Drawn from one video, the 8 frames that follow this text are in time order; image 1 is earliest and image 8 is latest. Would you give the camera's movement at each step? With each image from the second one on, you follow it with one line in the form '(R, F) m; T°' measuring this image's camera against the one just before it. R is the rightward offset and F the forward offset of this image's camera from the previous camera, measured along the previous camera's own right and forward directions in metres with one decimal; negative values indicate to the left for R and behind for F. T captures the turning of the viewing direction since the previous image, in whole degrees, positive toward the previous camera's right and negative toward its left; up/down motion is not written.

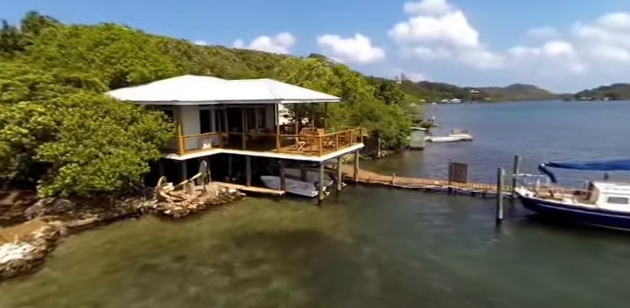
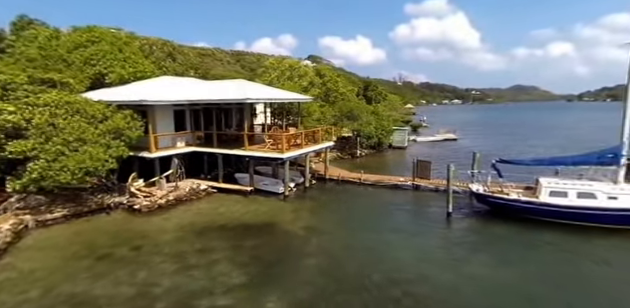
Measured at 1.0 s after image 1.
(+2.0, -0.7) m; -1°
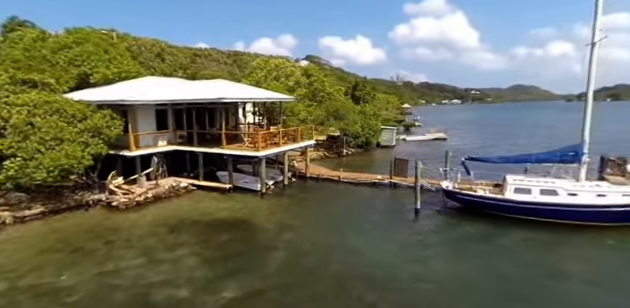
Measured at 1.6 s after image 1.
(+1.4, -0.3) m; 0°
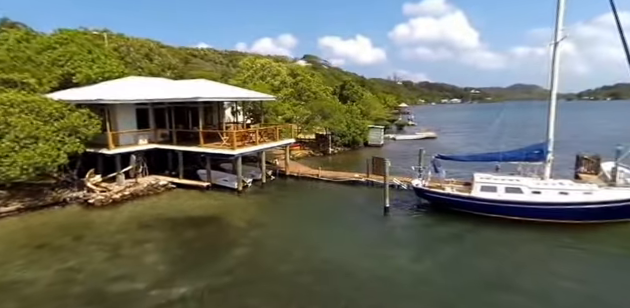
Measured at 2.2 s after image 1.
(+1.4, -0.2) m; 0°
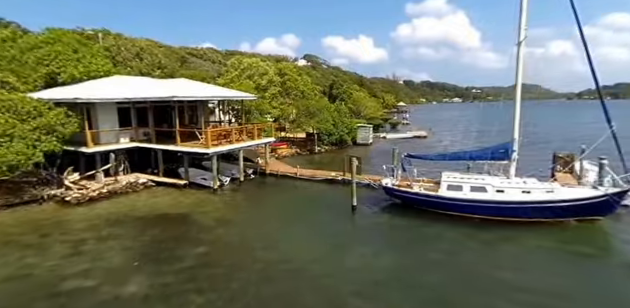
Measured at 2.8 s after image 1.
(+1.6, -0.2) m; -1°
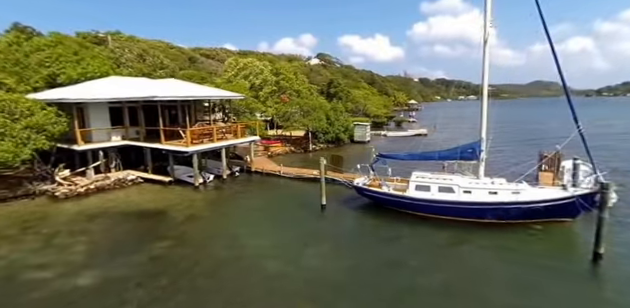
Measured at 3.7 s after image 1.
(+2.2, -0.1) m; -3°
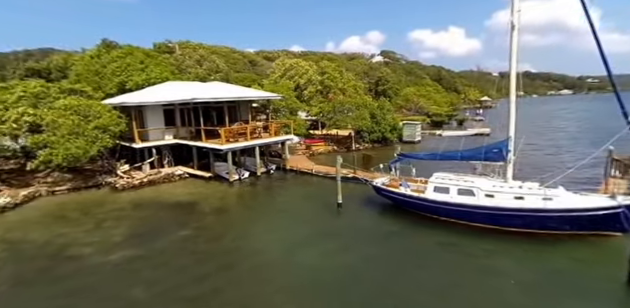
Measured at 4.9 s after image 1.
(+2.4, +0.1) m; -11°
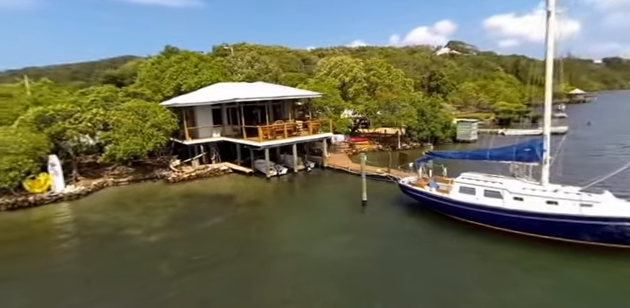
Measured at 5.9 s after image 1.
(+1.8, 0.0) m; -10°
